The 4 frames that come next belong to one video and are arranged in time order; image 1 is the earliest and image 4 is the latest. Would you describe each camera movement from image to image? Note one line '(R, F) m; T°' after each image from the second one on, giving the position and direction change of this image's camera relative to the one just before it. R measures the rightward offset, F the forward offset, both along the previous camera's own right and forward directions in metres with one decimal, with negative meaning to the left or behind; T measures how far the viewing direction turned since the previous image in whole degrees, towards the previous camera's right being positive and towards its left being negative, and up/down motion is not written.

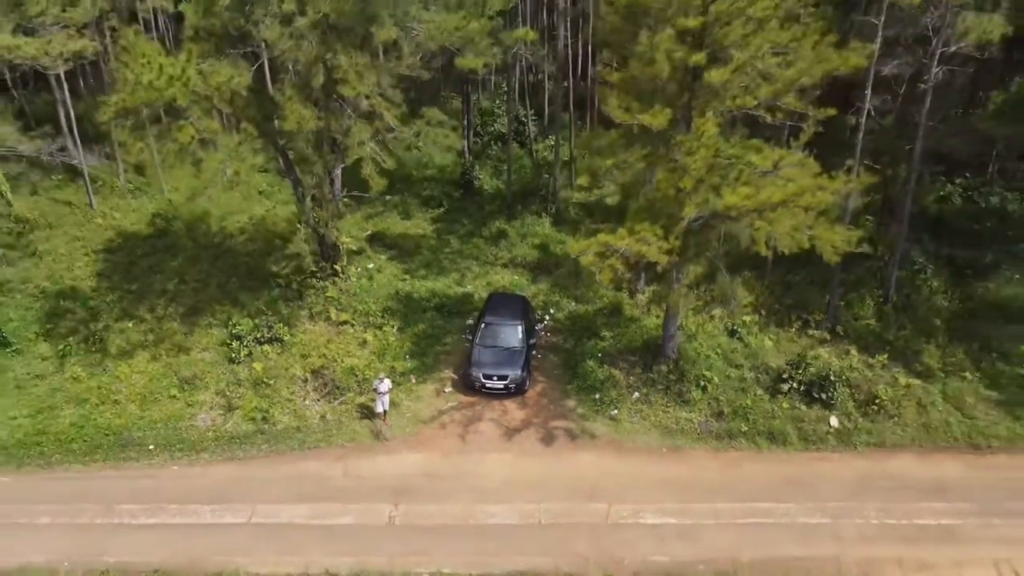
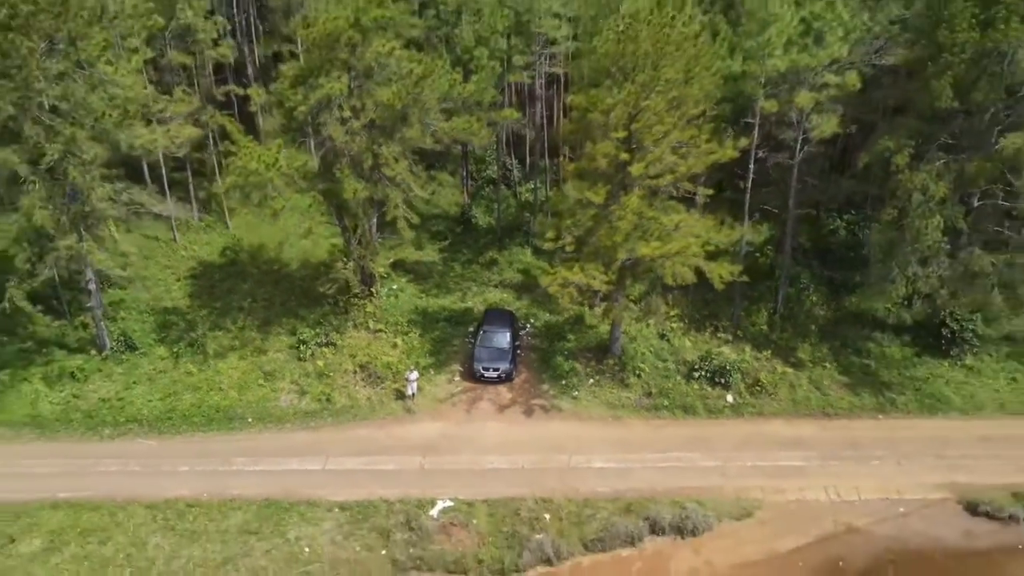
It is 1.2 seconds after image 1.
(-0.1, -6.1) m; +1°
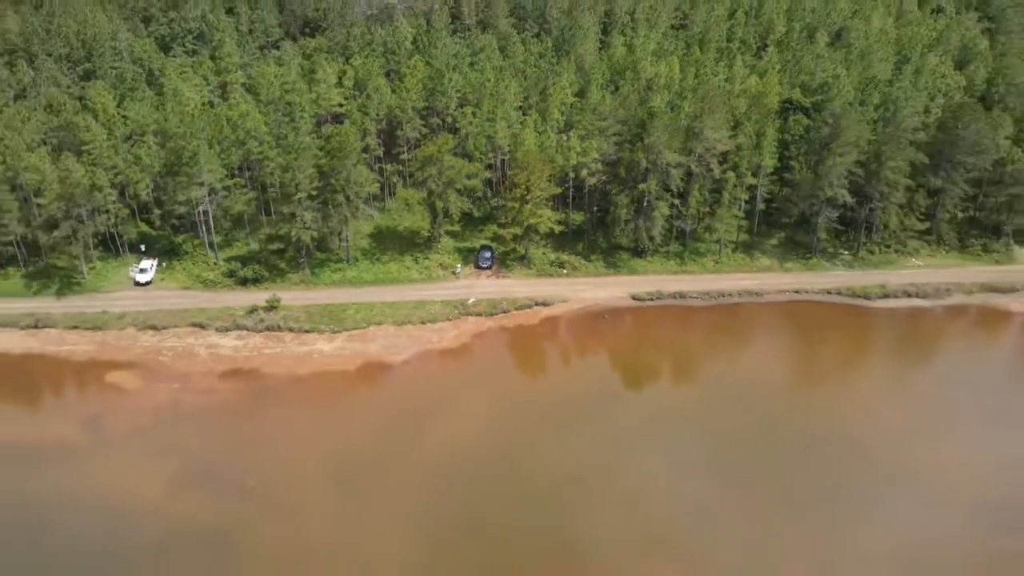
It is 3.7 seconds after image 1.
(-1.3, -40.5) m; +2°
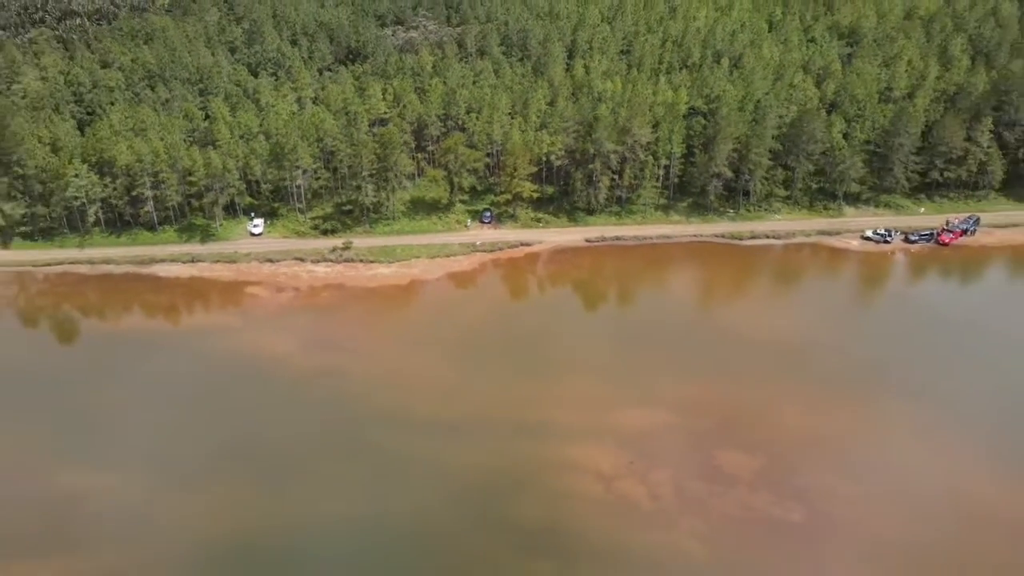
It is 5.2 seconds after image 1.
(-0.6, -29.1) m; +1°
